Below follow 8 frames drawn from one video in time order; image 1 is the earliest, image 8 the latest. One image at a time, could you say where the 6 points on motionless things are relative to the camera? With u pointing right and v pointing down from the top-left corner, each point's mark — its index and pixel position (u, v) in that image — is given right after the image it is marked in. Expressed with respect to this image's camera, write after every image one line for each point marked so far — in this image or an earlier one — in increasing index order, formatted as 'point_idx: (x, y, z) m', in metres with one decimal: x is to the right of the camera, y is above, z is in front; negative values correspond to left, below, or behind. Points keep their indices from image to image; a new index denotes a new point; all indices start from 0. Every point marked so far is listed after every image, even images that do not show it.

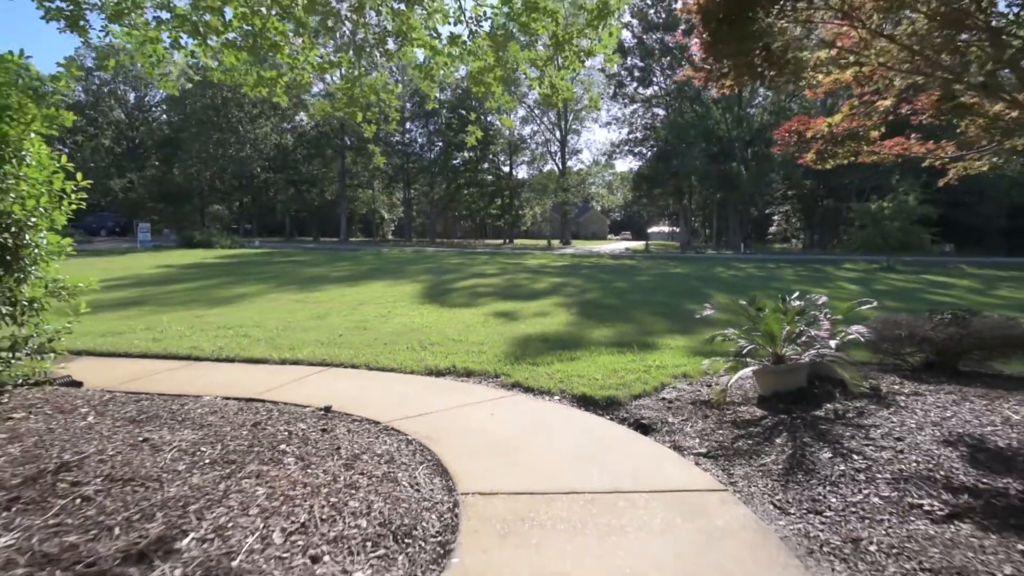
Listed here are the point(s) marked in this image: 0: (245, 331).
0: (-3.7, -0.6, +8.5) m
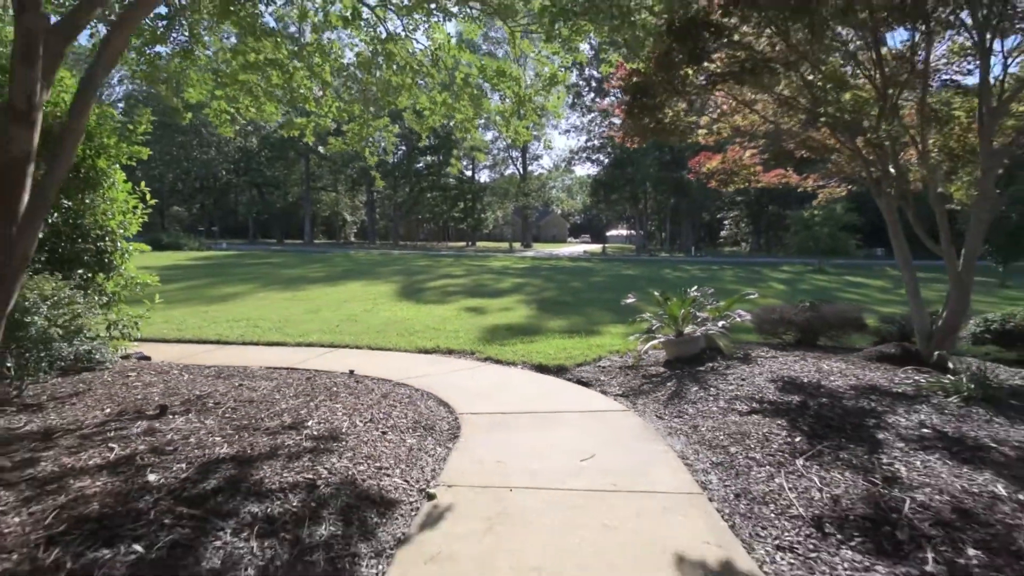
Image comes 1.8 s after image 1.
0: (-4.2, -0.6, +10.0) m
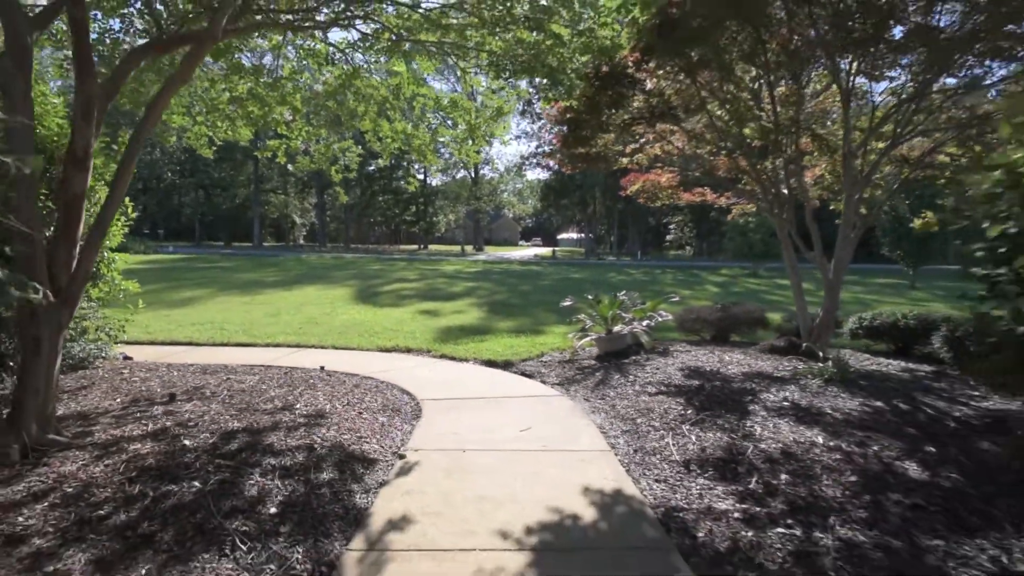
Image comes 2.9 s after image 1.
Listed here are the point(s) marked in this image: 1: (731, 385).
0: (-5.1, -0.7, +10.6) m
1: (+2.0, -0.9, +5.7) m
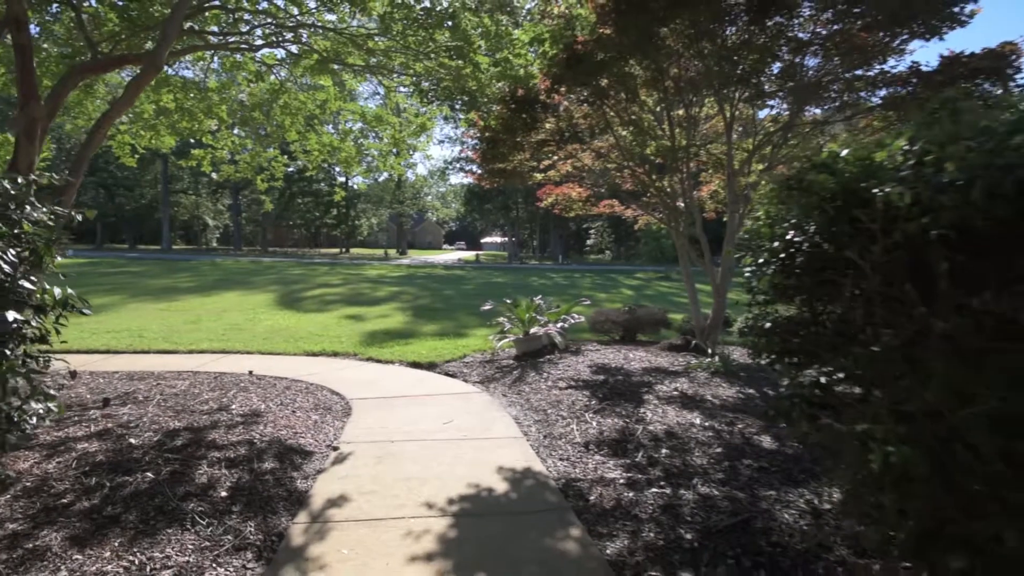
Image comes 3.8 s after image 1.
0: (-6.4, -0.8, +10.5) m
1: (+1.3, -1.0, +6.4) m
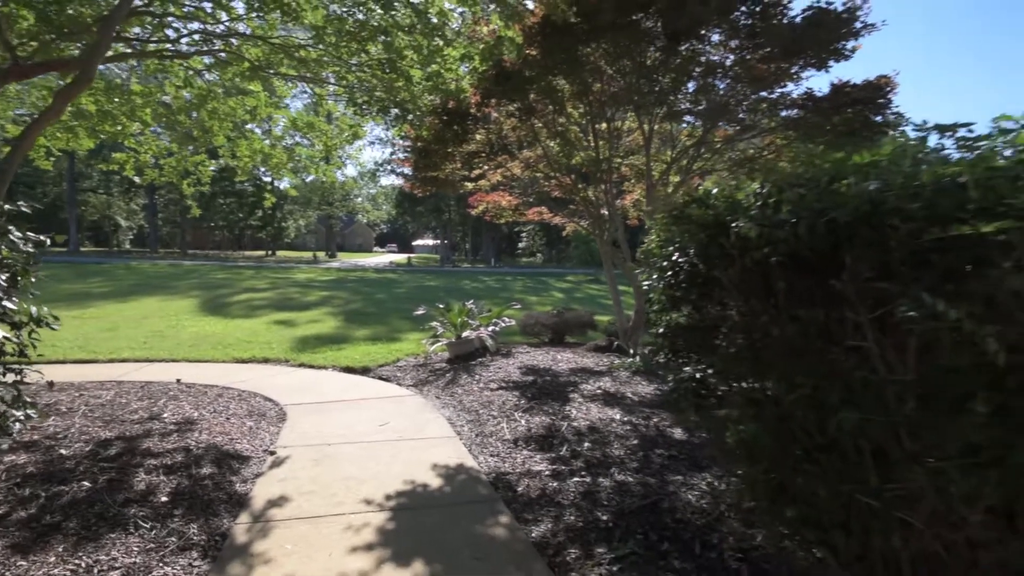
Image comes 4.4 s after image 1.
0: (-7.6, -0.9, +10.0) m
1: (+0.5, -1.0, +6.8) m
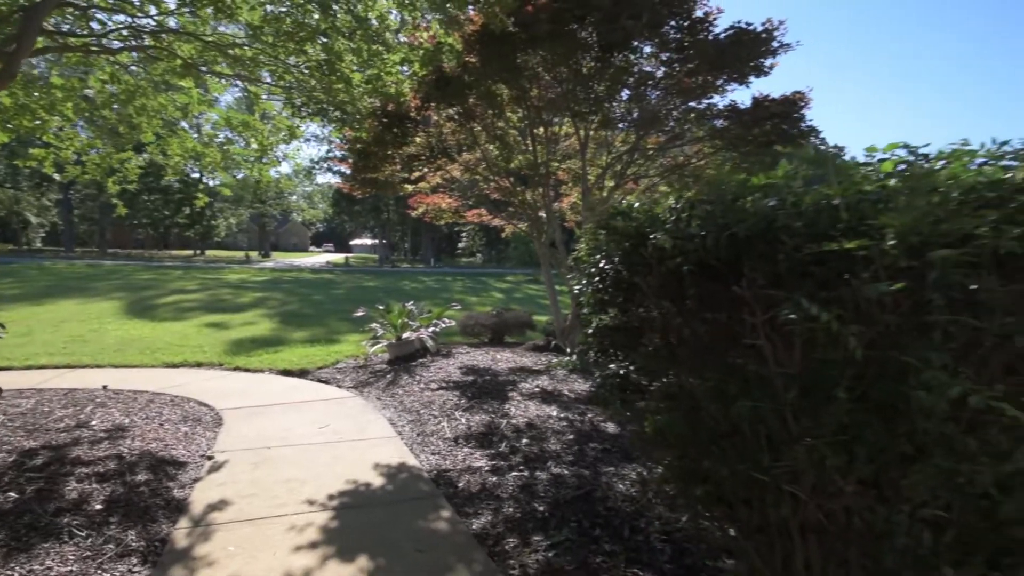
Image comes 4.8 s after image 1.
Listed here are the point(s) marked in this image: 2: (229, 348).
0: (-8.5, -0.9, +9.3) m
1: (-0.2, -1.0, +7.0) m
2: (-4.6, -1.0, +10.0) m
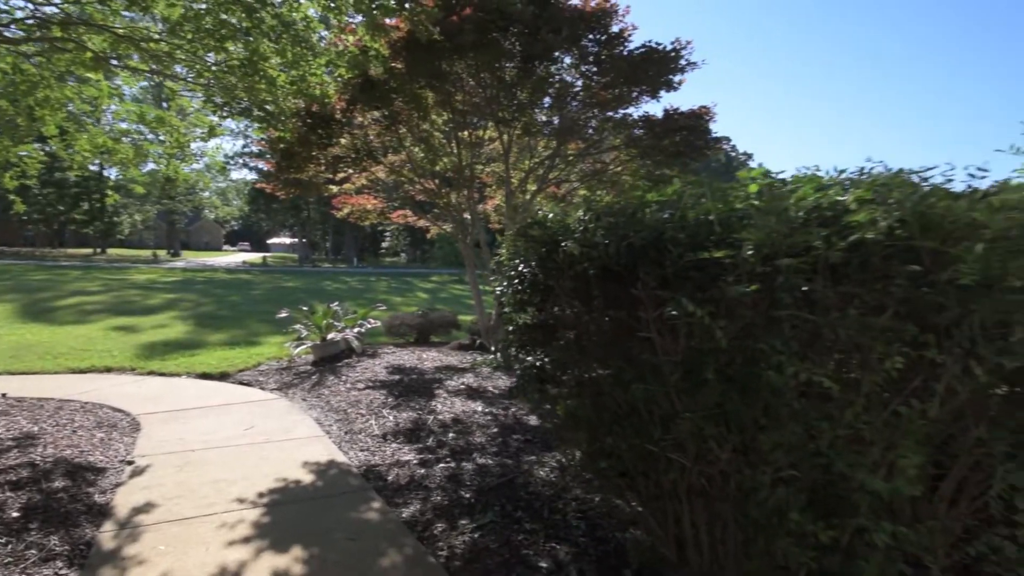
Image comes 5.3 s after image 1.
0: (-9.6, -1.0, +8.5) m
1: (-1.0, -1.0, +7.2) m
2: (-5.8, -1.0, +9.6) m
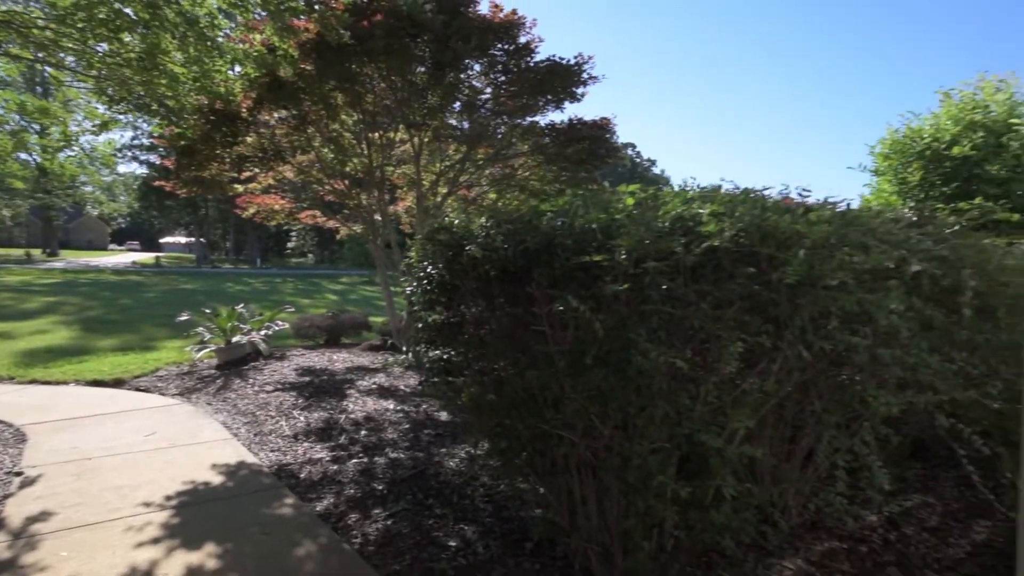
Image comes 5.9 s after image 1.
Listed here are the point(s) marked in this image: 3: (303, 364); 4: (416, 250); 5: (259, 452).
0: (-10.7, -1.0, +7.3) m
1: (-2.1, -1.1, +7.2) m
2: (-7.2, -1.0, +8.9) m
3: (-2.7, -1.0, +8.0) m
4: (-0.5, +0.2, +3.2) m
5: (-1.9, -1.3, +4.7) m
